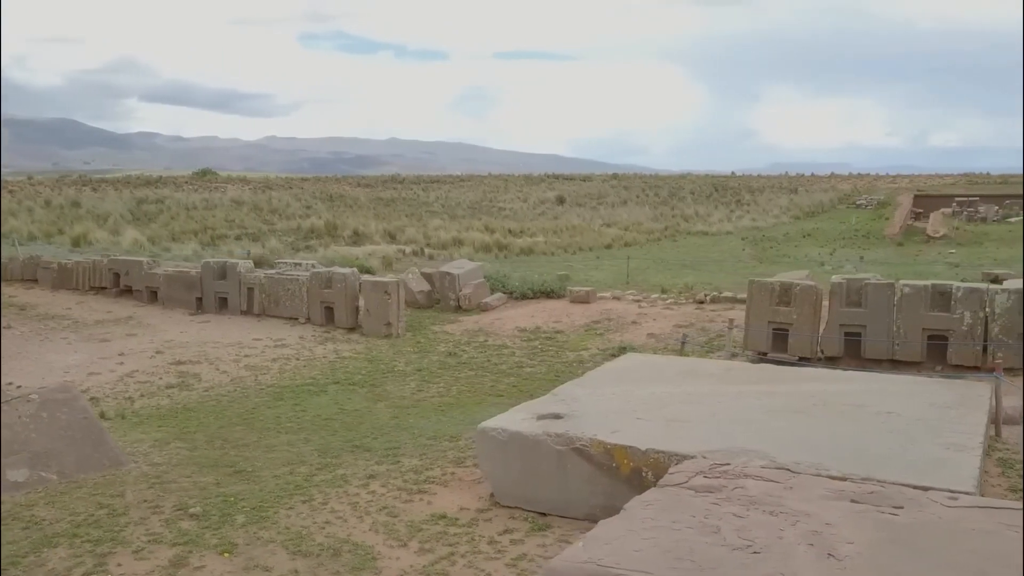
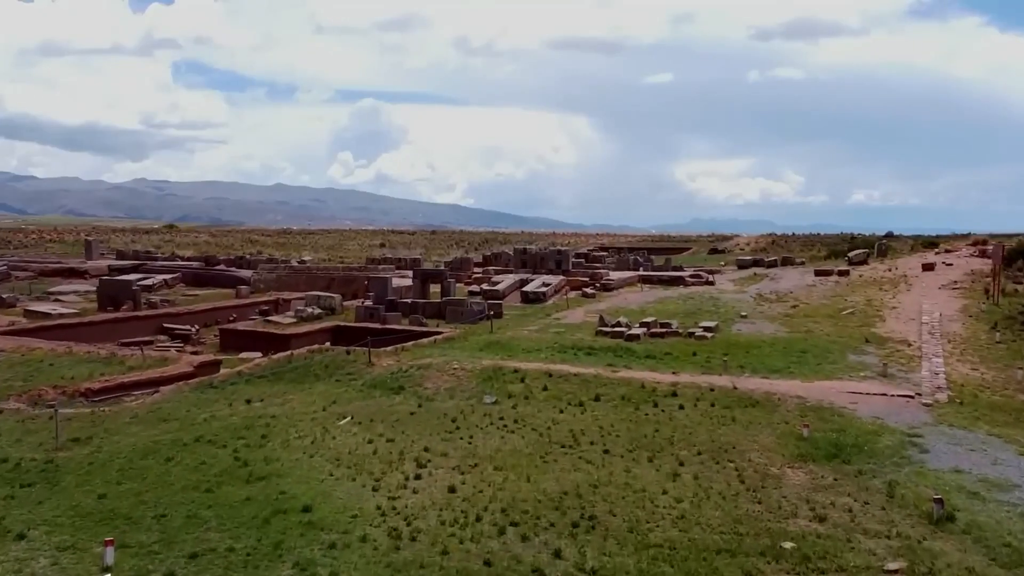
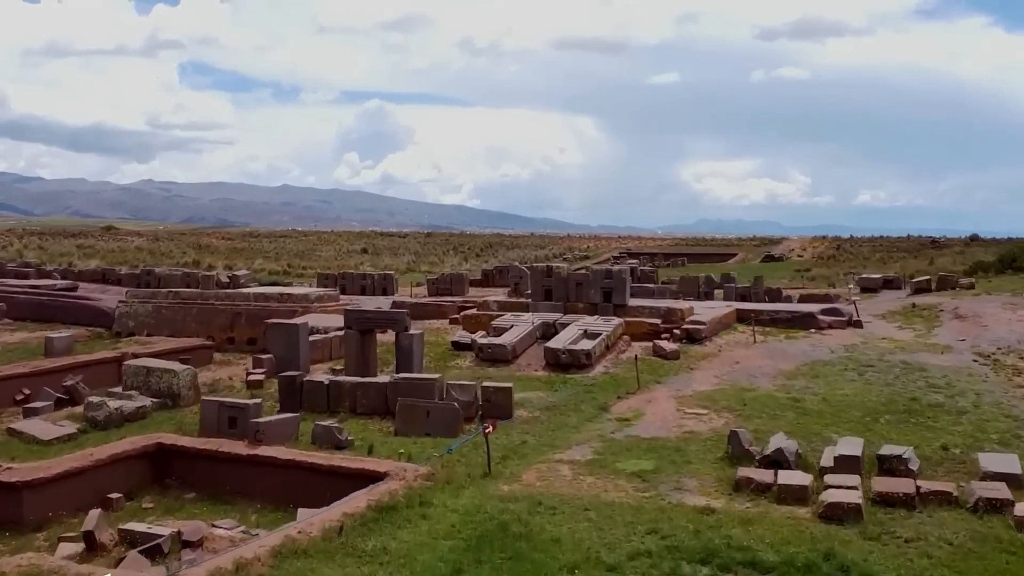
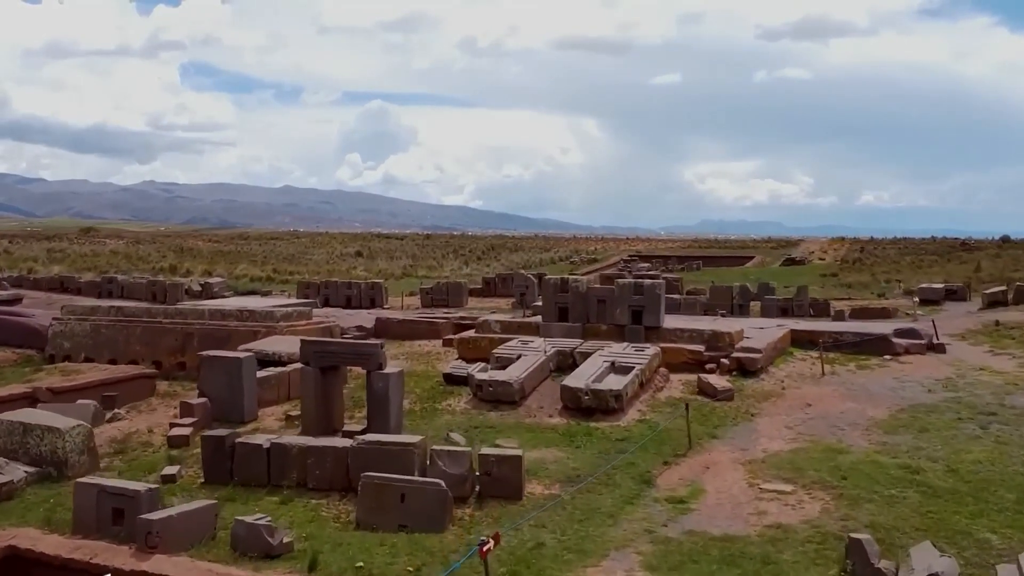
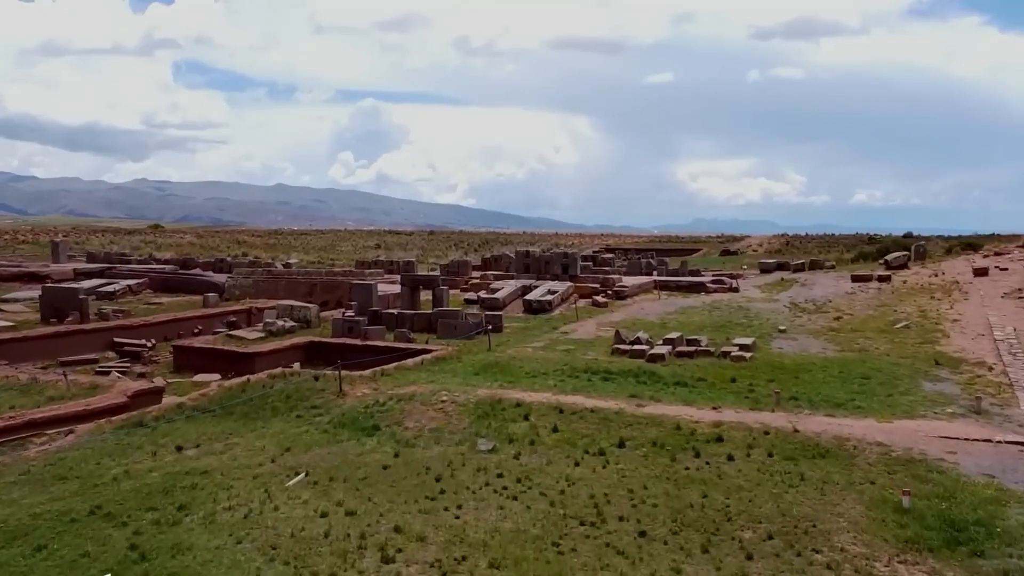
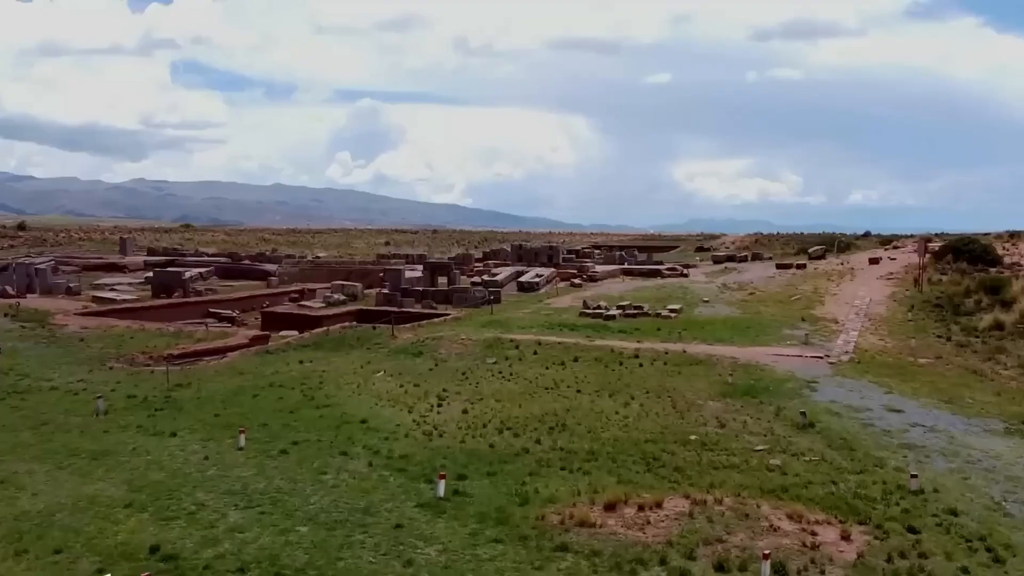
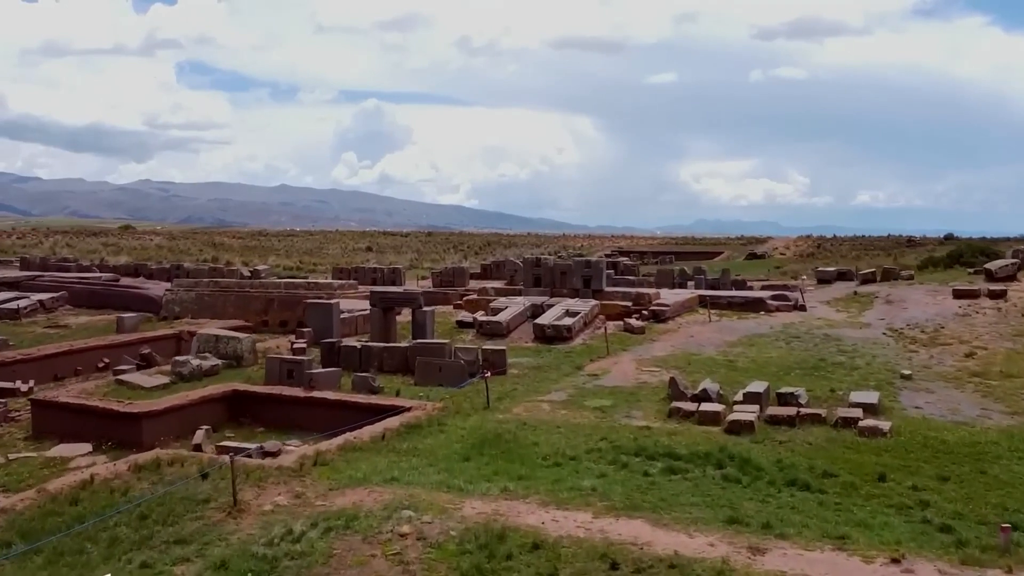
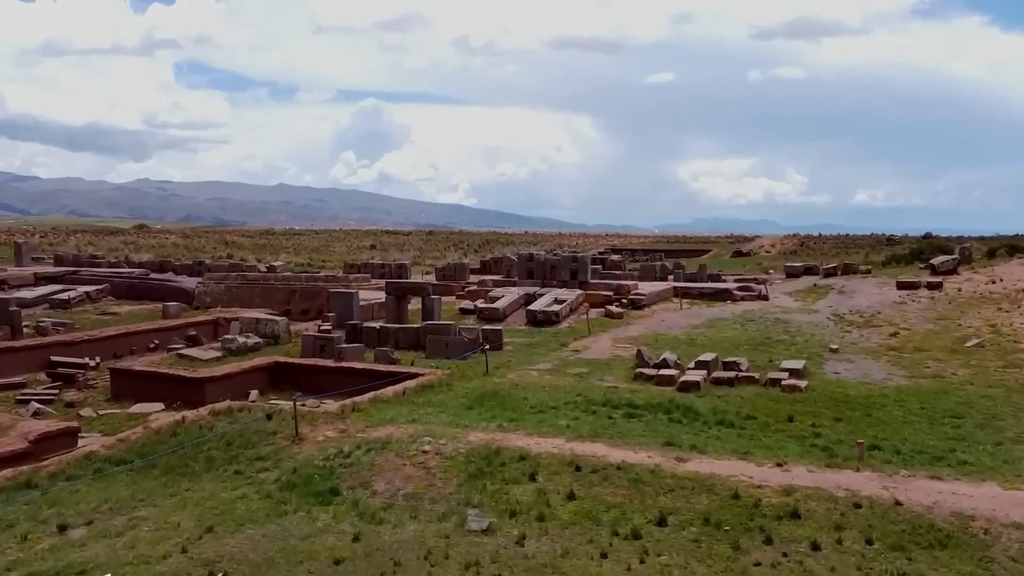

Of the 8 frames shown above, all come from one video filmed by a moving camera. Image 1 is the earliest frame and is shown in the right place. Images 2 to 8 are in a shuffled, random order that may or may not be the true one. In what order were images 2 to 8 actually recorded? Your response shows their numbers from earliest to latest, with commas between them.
6, 2, 5, 8, 7, 3, 4
